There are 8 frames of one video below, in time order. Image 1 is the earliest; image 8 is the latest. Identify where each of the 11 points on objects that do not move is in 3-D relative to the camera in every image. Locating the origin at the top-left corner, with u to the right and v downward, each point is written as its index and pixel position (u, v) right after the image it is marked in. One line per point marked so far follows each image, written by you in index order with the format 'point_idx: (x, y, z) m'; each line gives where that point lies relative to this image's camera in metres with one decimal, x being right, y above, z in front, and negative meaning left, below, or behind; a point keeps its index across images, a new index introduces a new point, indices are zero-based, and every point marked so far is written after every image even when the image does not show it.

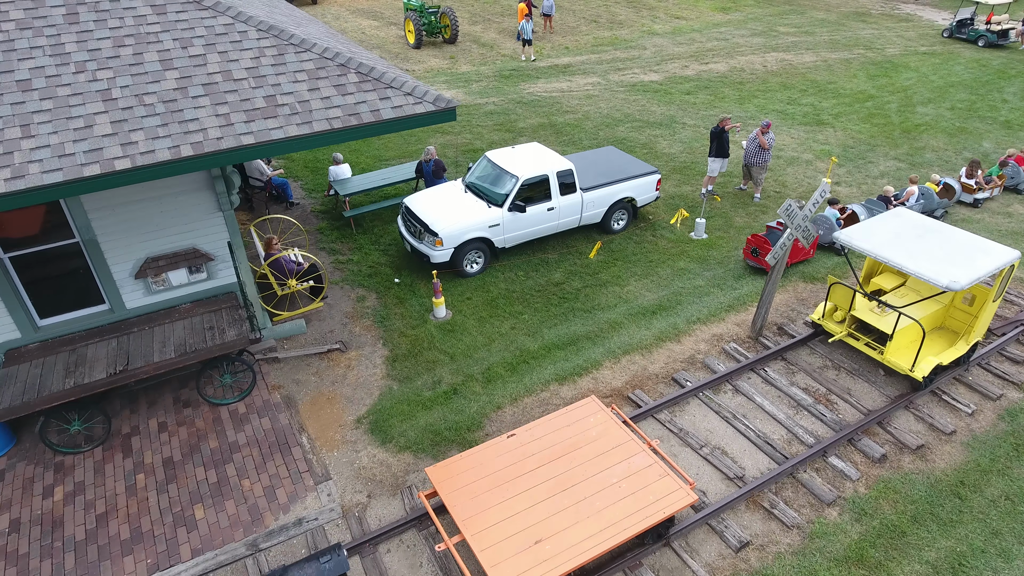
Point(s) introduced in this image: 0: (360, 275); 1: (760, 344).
0: (-2.5, +0.2, +10.8) m
1: (+3.5, -0.8, +9.2) m
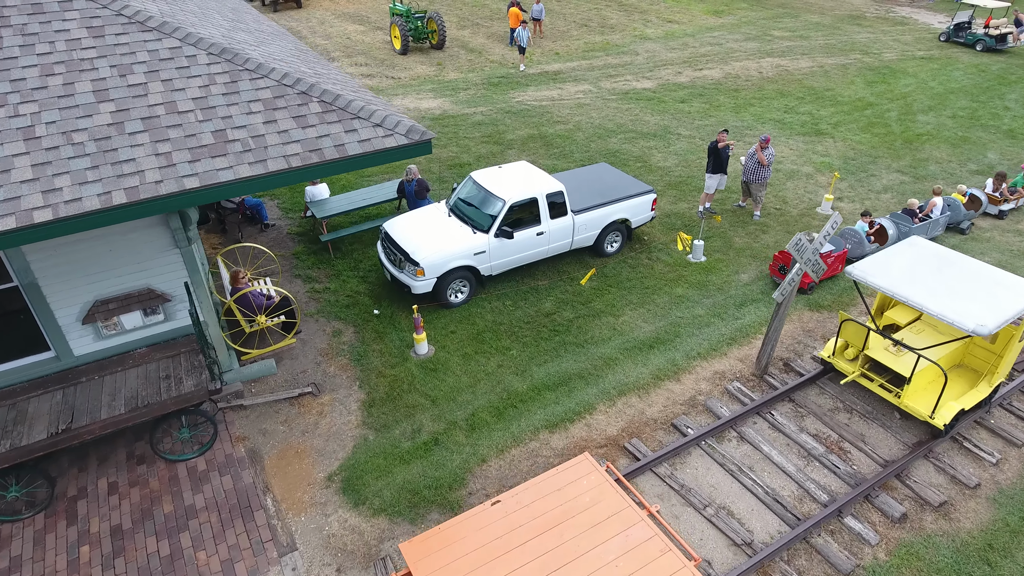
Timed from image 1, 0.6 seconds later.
0: (-2.7, -0.3, +10.1) m
1: (+3.3, -1.3, +8.5) m
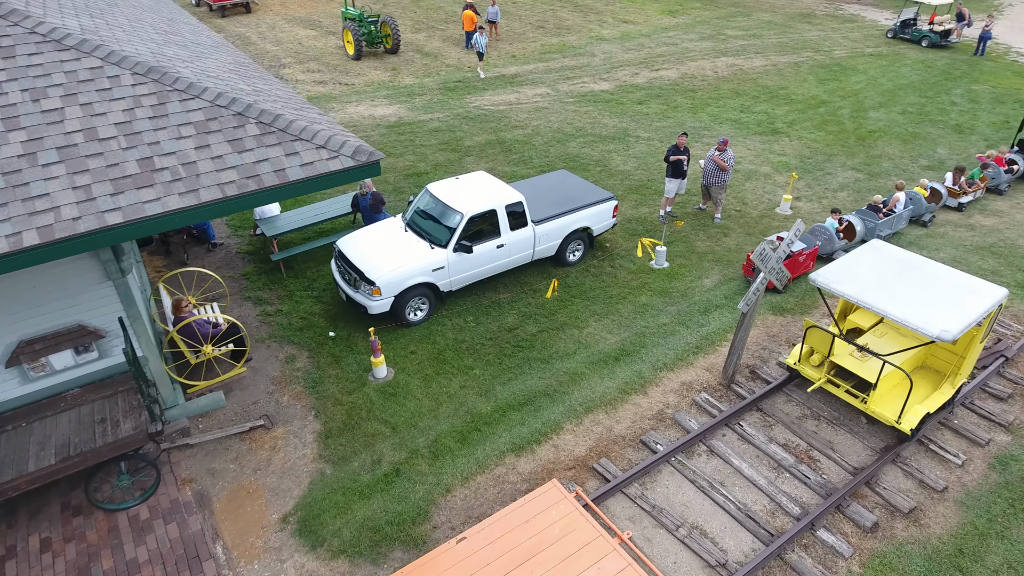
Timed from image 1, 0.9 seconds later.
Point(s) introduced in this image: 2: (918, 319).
0: (-3.3, -0.6, +9.7) m
1: (+2.9, -1.4, +8.4) m
2: (+4.2, -0.3, +6.7) m
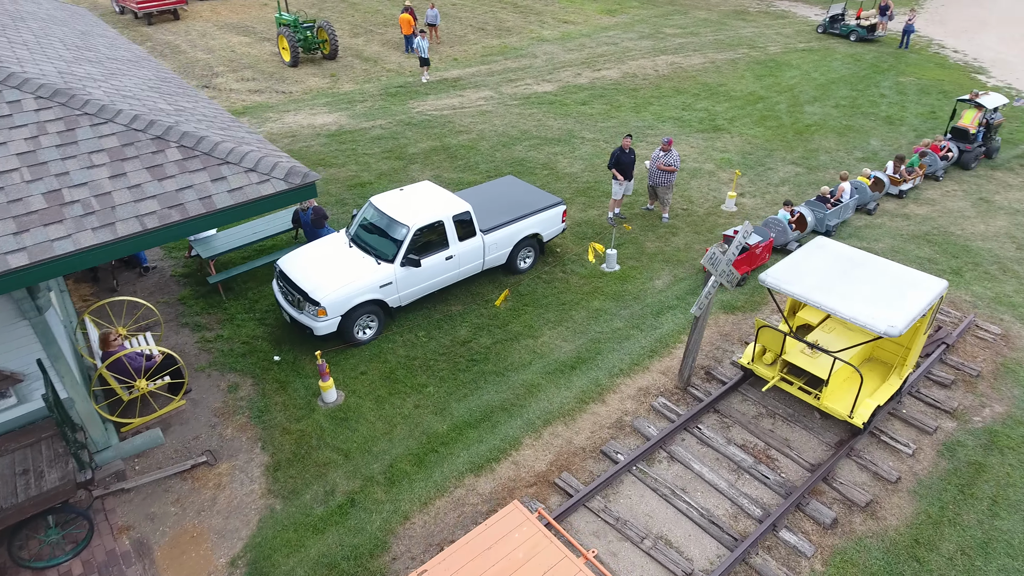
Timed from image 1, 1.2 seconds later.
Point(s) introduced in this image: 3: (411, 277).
0: (-4.0, -0.9, +9.2) m
1: (+2.3, -1.4, +8.4) m
2: (+3.7, -0.3, +6.7) m
3: (-1.5, +0.2, +9.6) m
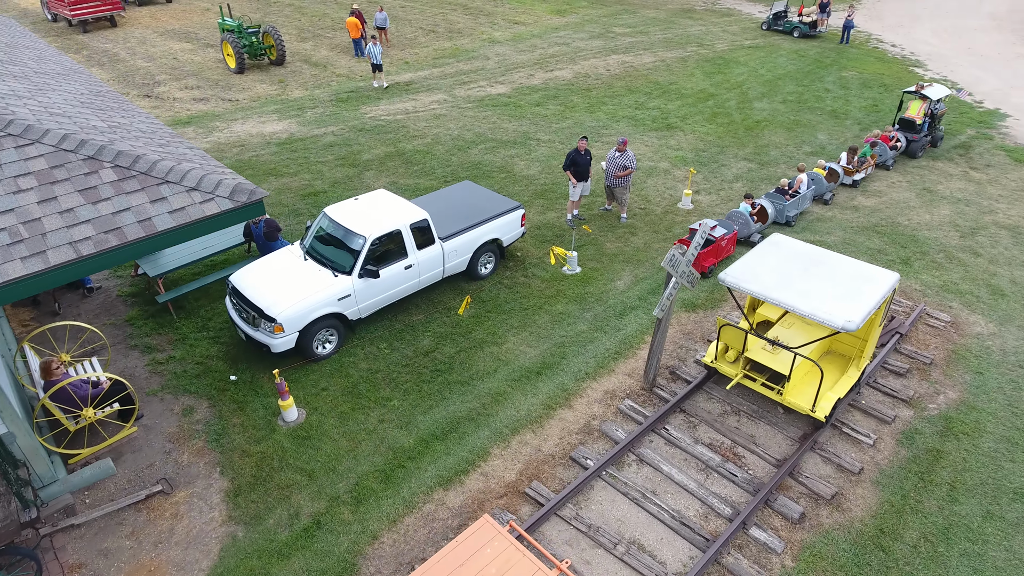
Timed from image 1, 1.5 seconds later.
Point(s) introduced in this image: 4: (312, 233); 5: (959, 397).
0: (-4.5, -1.2, +8.9) m
1: (+1.9, -1.4, +8.4) m
2: (+3.3, -0.2, +6.8) m
3: (-2.1, 0.0, +9.4) m
4: (-3.0, +0.8, +9.8) m
5: (+5.7, -1.4, +8.3) m
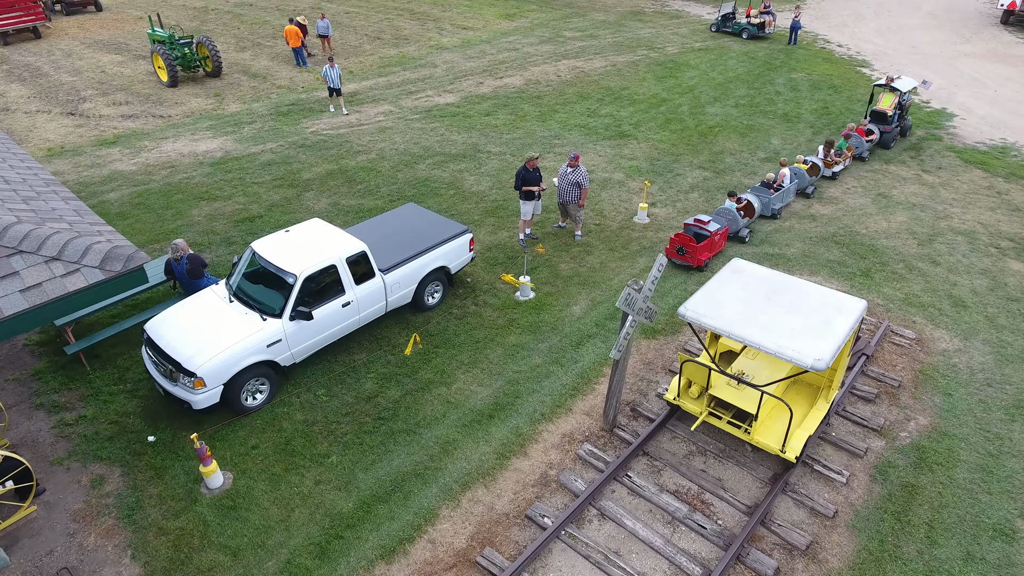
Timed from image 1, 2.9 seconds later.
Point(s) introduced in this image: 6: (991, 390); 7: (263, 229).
0: (-5.1, -1.9, +7.9) m
1: (+1.3, -1.8, +7.9) m
2: (+2.7, -0.6, +6.4) m
3: (-2.8, -0.6, +8.6) m
4: (-3.8, +0.2, +8.9) m
5: (+5.1, -1.7, +7.9) m
6: (+6.3, -1.3, +8.5) m
7: (-5.0, +1.2, +13.0) m
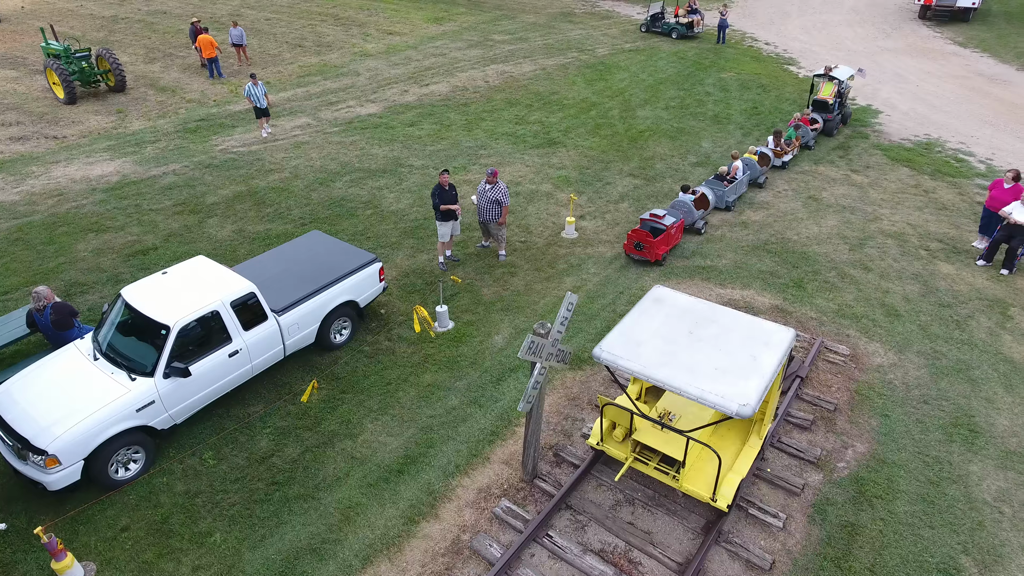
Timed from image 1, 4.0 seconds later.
0: (-6.1, -2.6, +6.8) m
1: (+0.3, -2.2, +7.1) m
2: (+1.8, -0.9, +5.7) m
3: (-3.8, -1.2, +7.5) m
4: (-4.9, -0.4, +7.8) m
5: (+4.1, -1.9, +7.5) m
6: (+5.2, -1.5, +8.1) m
7: (-6.5, +0.5, +11.8) m
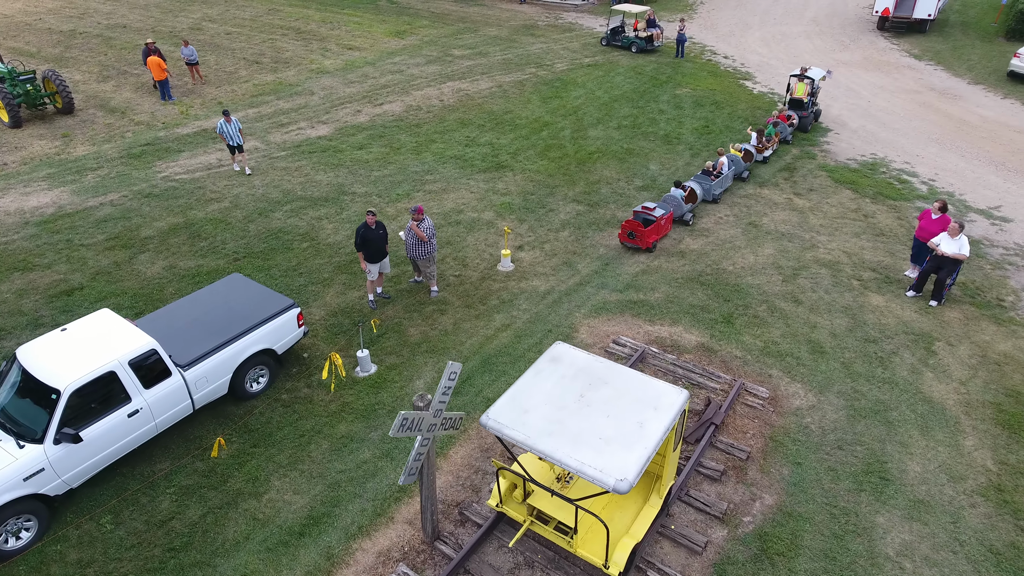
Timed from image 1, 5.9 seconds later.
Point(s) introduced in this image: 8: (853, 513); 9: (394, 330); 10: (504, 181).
0: (-7.1, -3.3, +6.5) m
1: (-0.8, -2.9, +7.0) m
2: (+0.7, -1.5, +5.6) m
3: (-4.9, -1.9, +7.3) m
4: (-6.0, -1.1, +7.6) m
5: (+3.0, -2.5, +7.4) m
6: (+4.1, -2.1, +8.0) m
7: (-7.7, -0.3, +11.5) m
8: (+3.8, -2.5, +7.3) m
9: (-1.9, -0.7, +10.6) m
10: (-0.2, +2.6, +15.9) m
